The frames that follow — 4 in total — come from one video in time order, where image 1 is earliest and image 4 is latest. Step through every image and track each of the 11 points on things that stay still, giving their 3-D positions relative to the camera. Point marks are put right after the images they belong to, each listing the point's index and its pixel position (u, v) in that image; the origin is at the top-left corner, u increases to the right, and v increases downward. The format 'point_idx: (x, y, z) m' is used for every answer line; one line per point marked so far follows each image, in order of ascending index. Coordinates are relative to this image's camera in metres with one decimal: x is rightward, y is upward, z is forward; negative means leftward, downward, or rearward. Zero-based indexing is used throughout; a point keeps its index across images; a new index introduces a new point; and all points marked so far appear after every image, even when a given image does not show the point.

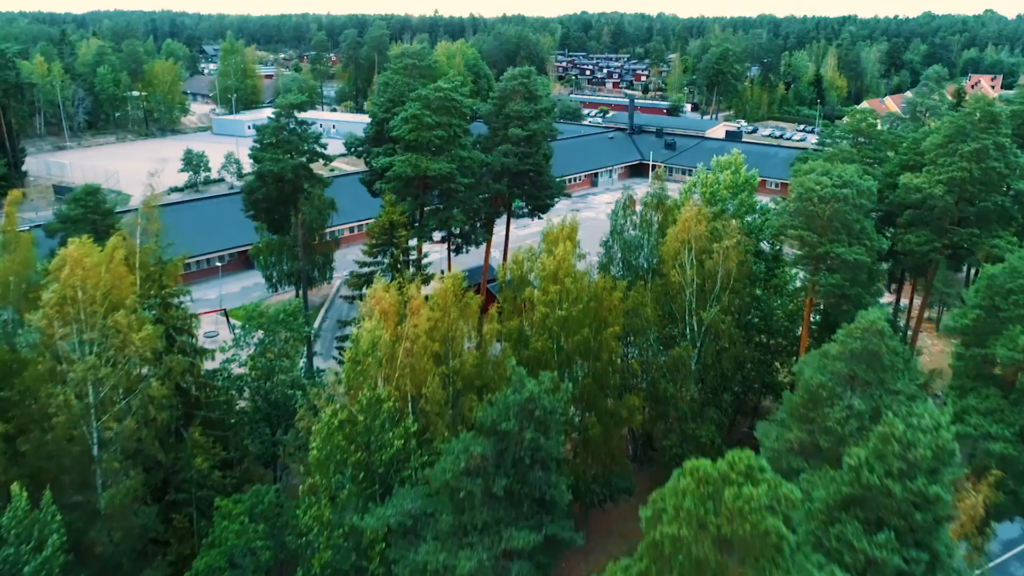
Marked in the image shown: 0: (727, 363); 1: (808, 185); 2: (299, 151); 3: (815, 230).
0: (+3.9, -1.4, +14.4) m
1: (+5.1, +1.7, +13.5) m
2: (-4.8, +3.1, +18.2) m
3: (+5.3, +1.0, +13.7) m
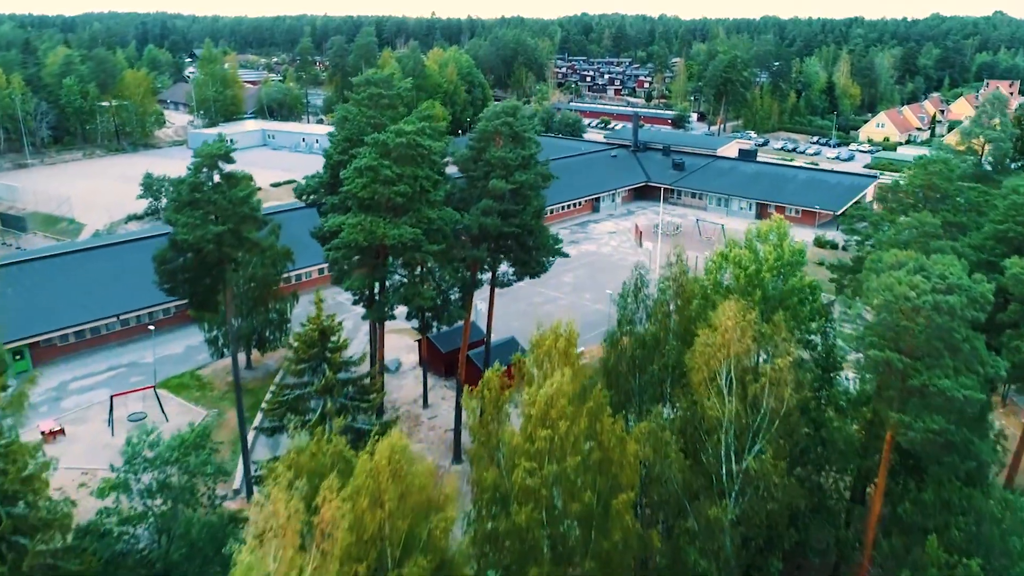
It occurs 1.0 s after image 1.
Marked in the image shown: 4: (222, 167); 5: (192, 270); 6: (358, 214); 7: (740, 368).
0: (+3.6, -3.1, +10.5) m
1: (+4.7, 0.0, +9.7) m
2: (-5.2, +1.3, +14.4) m
3: (+4.9, -0.8, +9.9) m
4: (-5.3, +2.2, +14.4) m
5: (-6.0, +0.3, +15.0) m
6: (-2.9, +1.4, +14.9) m
7: (+3.1, -1.1, +10.8) m
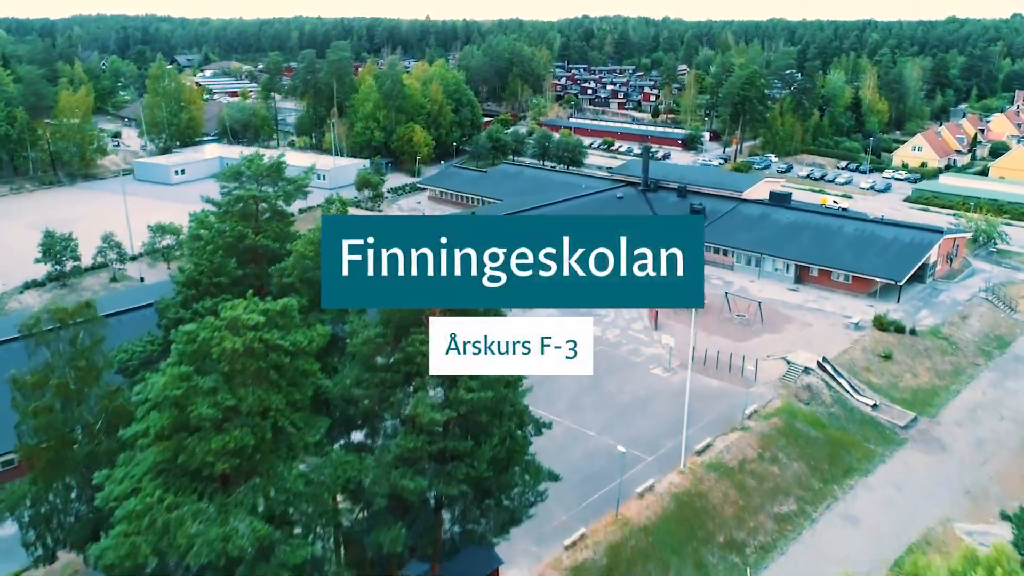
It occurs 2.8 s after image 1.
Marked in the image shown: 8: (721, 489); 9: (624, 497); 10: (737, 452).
0: (+2.9, -6.4, +3.5) m
1: (+4.1, -3.3, +2.6) m
2: (-5.8, -1.9, +7.4) m
3: (+4.3, -4.0, +2.8) m
4: (-5.9, -1.0, +7.4) m
5: (-6.7, -2.9, +7.9) m
6: (-3.5, -1.9, +7.9) m
7: (+2.5, -4.3, +3.7) m
8: (+4.8, -4.7, +18.3) m
9: (+2.5, -4.7, +17.7) m
10: (+5.6, -4.1, +19.6) m
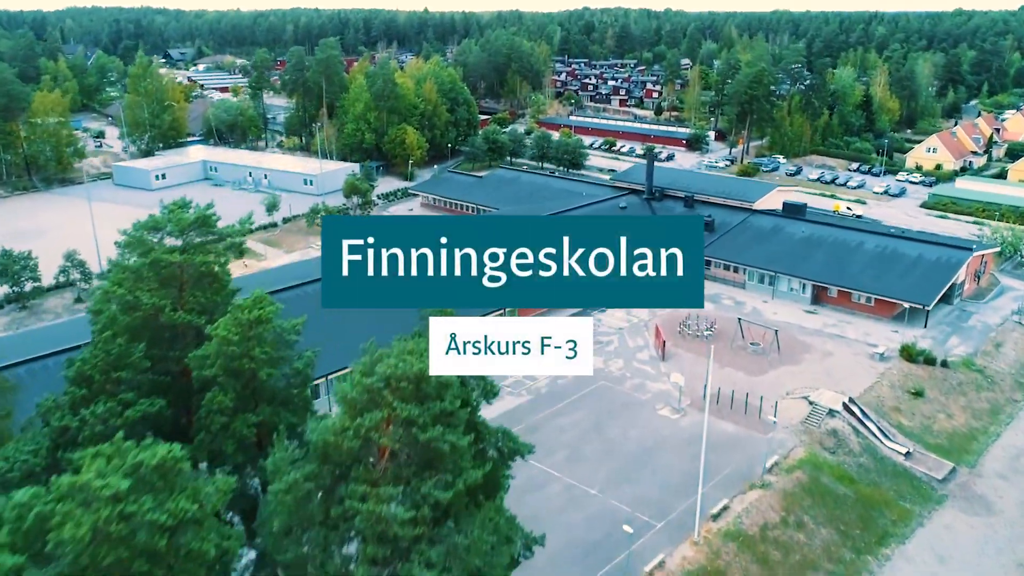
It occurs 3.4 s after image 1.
0: (+2.7, -7.5, +1.3) m
1: (+3.9, -4.4, +0.4) m
2: (-6.0, -3.0, +5.1) m
3: (+4.1, -5.2, +0.6) m
4: (-6.1, -2.1, +5.1) m
5: (-6.9, -4.0, +5.7) m
6: (-3.7, -2.9, +5.6) m
7: (+2.3, -5.4, +1.5) m
8: (+4.6, -5.6, +16.0) m
9: (+2.3, -5.7, +15.5) m
10: (+5.4, -5.0, +17.4) m
